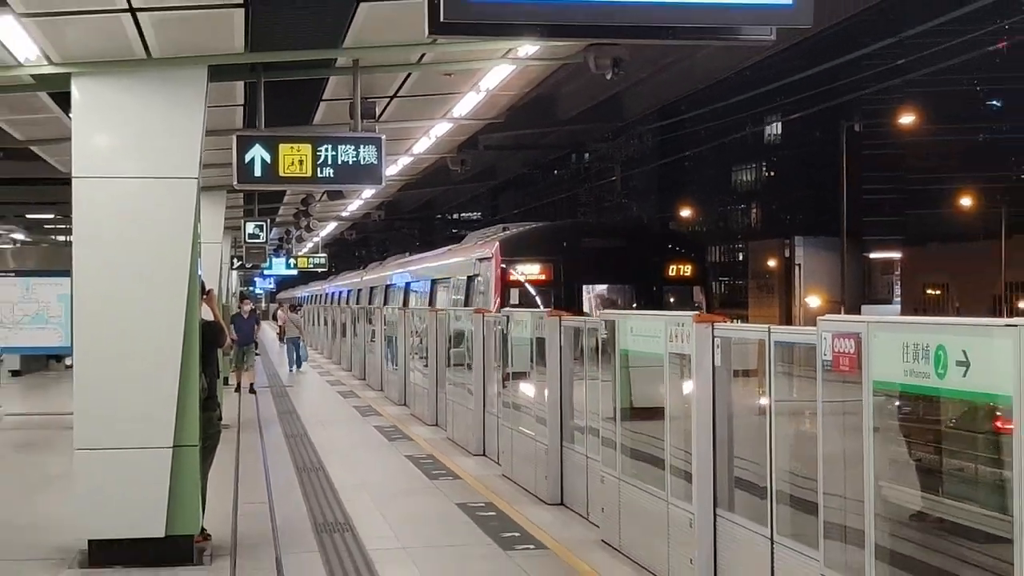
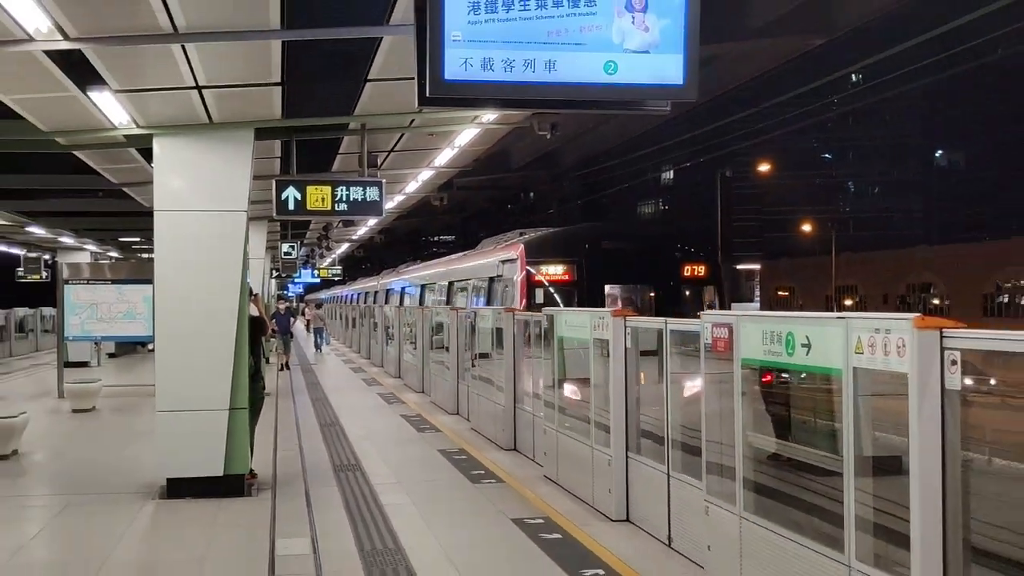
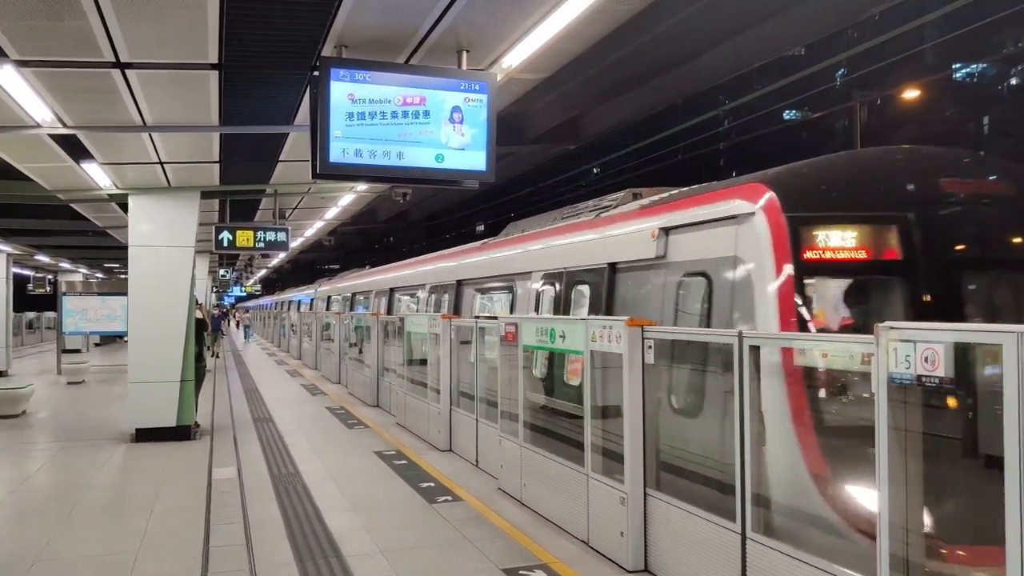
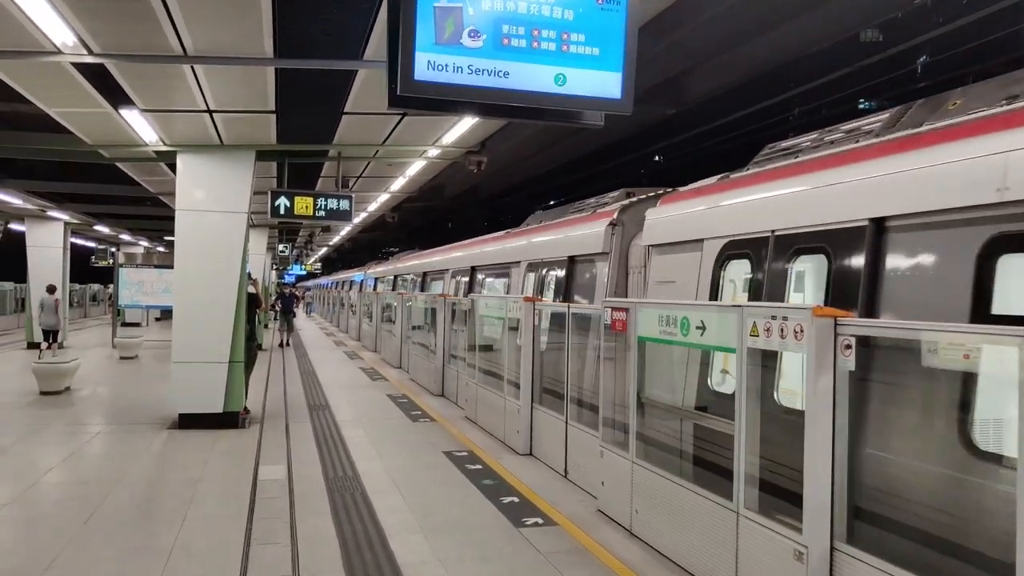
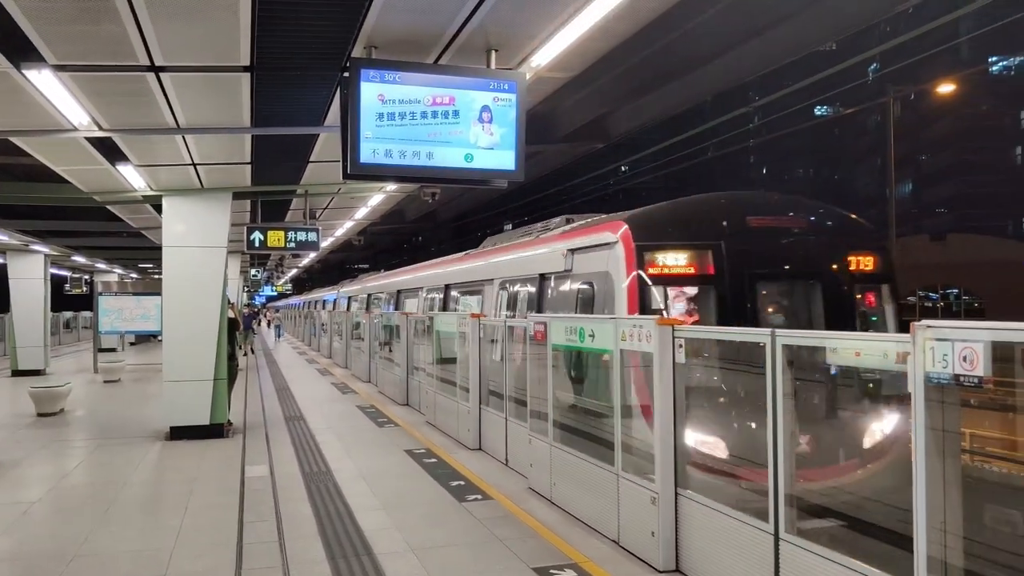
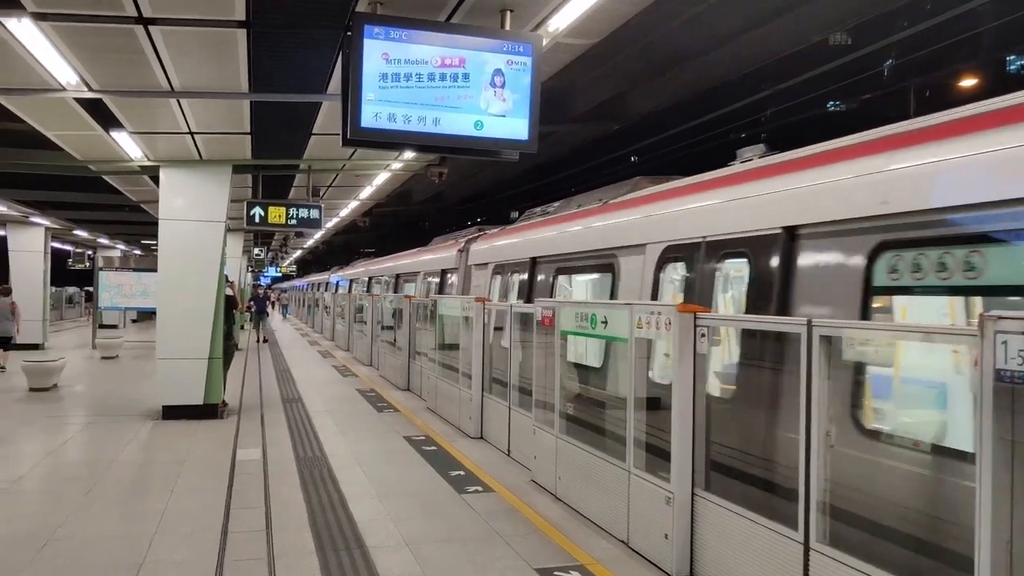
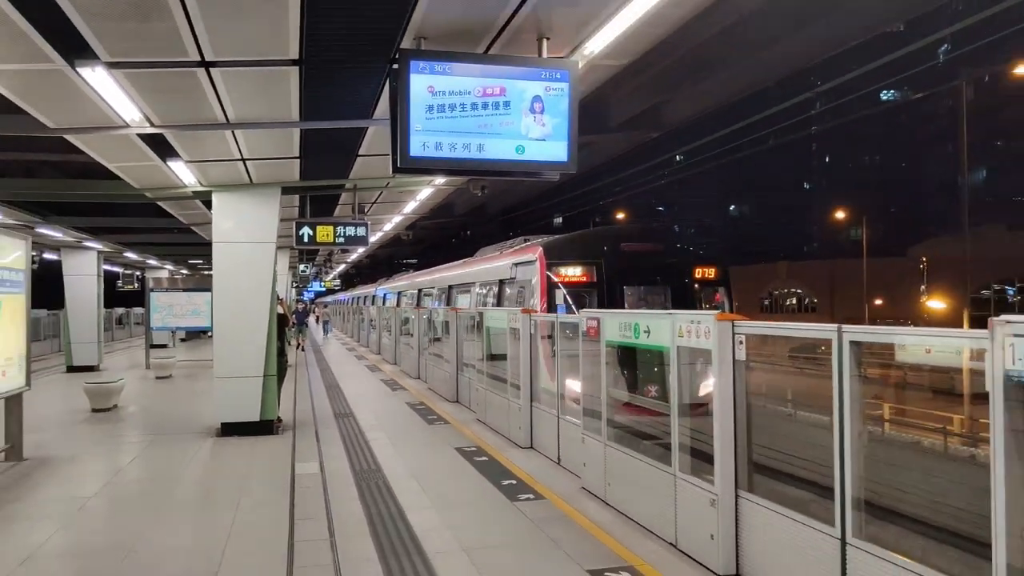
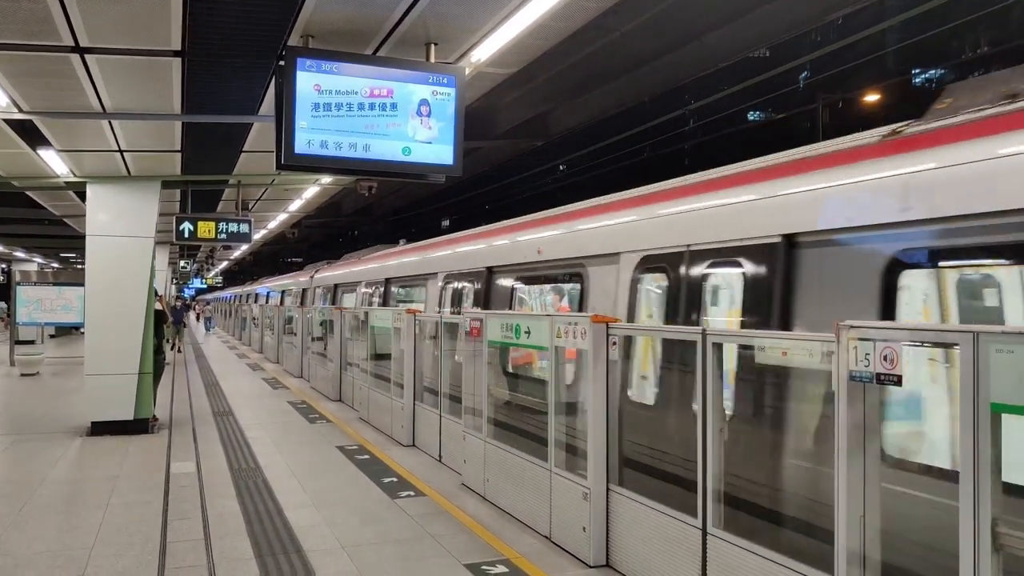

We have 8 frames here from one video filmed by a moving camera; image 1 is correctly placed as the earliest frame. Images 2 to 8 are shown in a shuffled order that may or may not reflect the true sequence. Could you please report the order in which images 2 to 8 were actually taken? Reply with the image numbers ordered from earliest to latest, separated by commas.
2, 7, 5, 3, 8, 6, 4
